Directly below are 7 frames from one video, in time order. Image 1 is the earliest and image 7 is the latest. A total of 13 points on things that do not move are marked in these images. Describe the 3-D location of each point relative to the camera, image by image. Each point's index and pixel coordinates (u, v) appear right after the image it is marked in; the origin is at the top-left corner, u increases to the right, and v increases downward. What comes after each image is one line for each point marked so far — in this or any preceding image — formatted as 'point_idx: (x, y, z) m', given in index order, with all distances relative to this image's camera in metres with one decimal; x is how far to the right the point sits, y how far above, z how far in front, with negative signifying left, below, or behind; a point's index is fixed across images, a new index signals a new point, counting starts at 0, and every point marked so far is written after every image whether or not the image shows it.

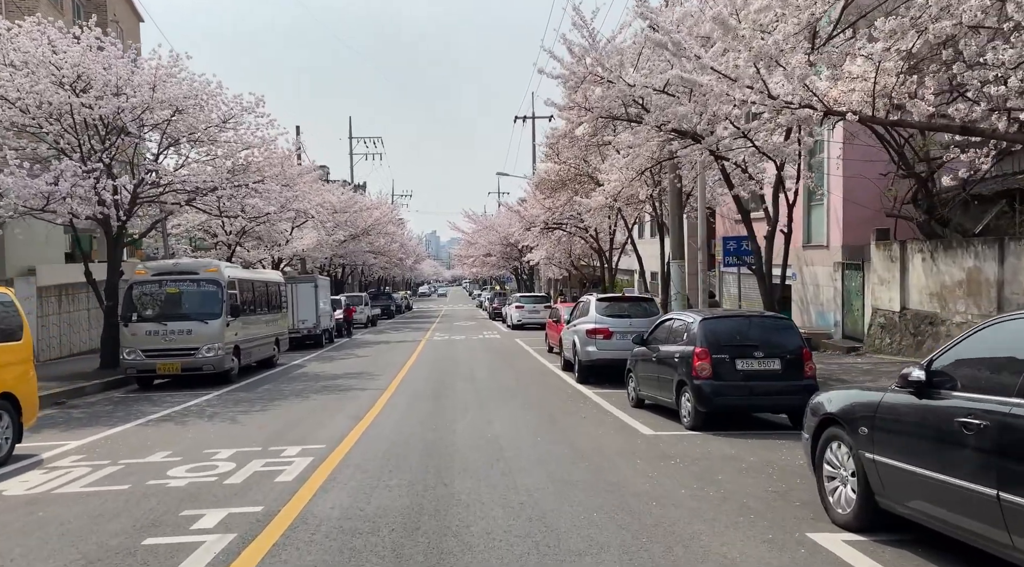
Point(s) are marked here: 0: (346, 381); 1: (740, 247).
0: (-3.6, -2.1, +19.4) m
1: (+4.5, +0.7, +17.6) m
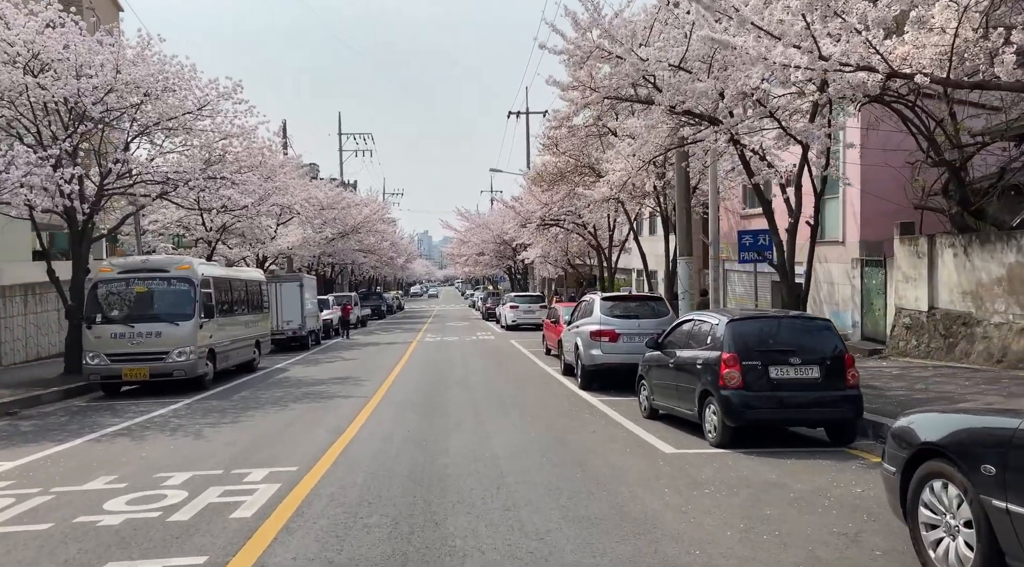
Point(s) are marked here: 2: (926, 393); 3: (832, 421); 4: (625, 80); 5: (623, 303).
0: (-3.7, -2.1, +17.9) m
1: (+4.4, +0.8, +16.2) m
2: (+5.7, -1.5, +12.4) m
3: (+3.5, -1.5, +9.7) m
4: (+1.7, +3.0, +13.3) m
5: (+2.0, -0.4, +16.3) m
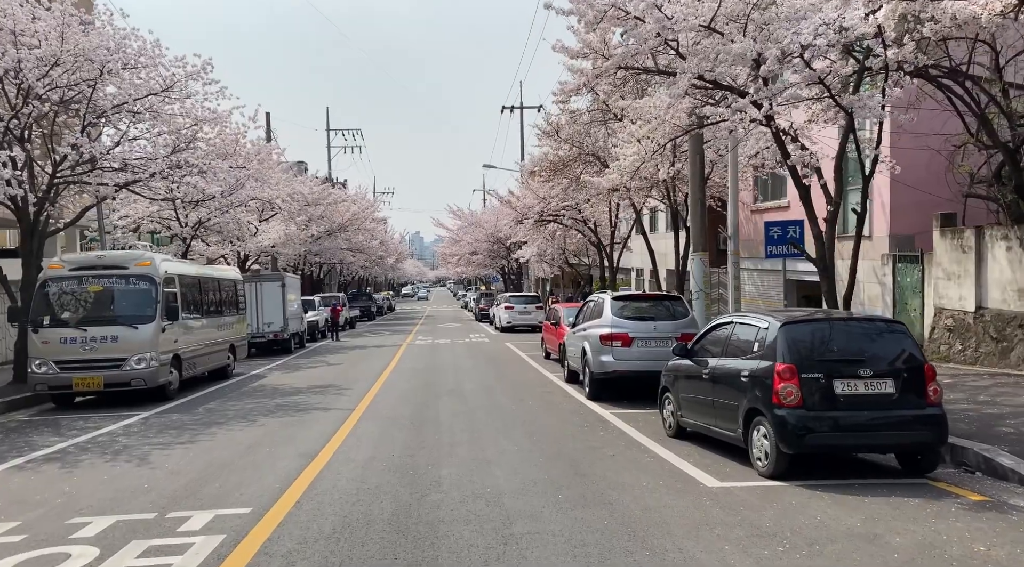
0: (-3.7, -2.1, +16.1) m
1: (+4.4, +0.8, +14.5) m
2: (+5.8, -1.5, +10.7) m
3: (+3.5, -1.4, +7.9) m
4: (+1.7, +3.1, +11.6) m
5: (+2.0, -0.3, +14.5) m
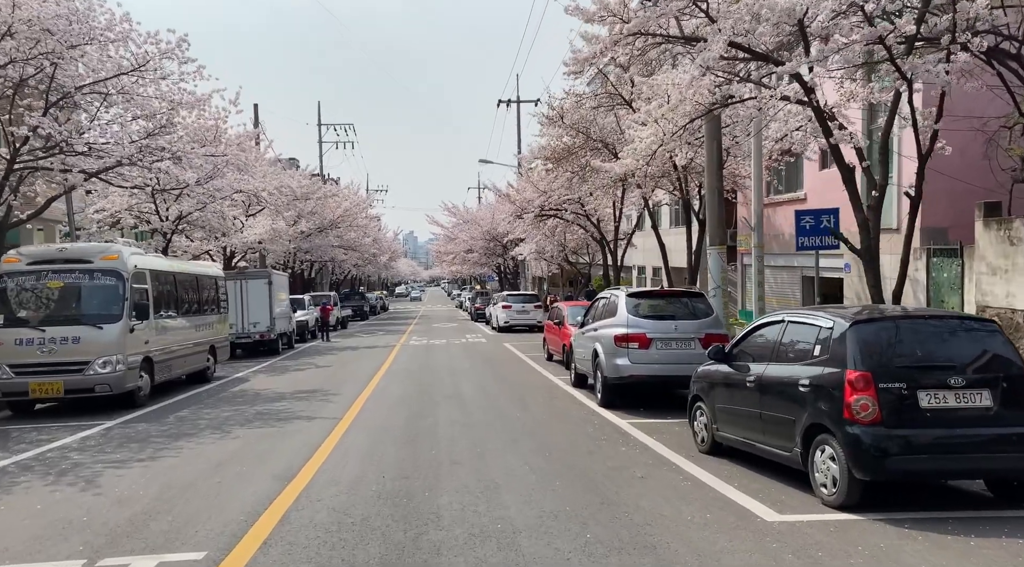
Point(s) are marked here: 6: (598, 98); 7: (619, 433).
0: (-3.6, -2.0, +14.7) m
1: (+4.5, +0.9, +13.1) m
2: (+5.9, -1.4, +9.3) m
3: (+3.6, -1.4, +6.5) m
4: (+1.8, +3.1, +10.2) m
5: (+2.1, -0.3, +13.1) m
6: (+1.8, +3.8, +18.5) m
7: (+1.3, -1.8, +10.8) m
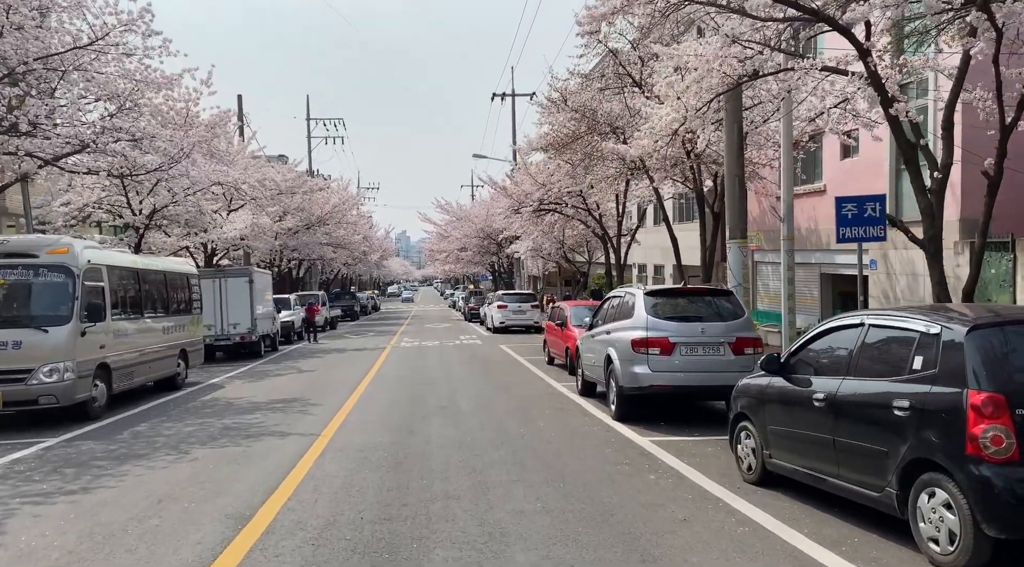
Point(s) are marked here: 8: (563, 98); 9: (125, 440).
0: (-3.6, -2.0, +13.0) m
1: (+4.5, +0.9, +11.5) m
2: (+5.9, -1.3, +7.7) m
3: (+3.7, -1.3, +4.9) m
4: (+1.8, +3.2, +8.6) m
5: (+2.1, -0.2, +11.5) m
6: (+1.8, +3.8, +16.9) m
7: (+1.3, -1.7, +9.2) m
8: (+1.0, +3.7, +18.1) m
9: (-4.8, -1.9, +11.1) m
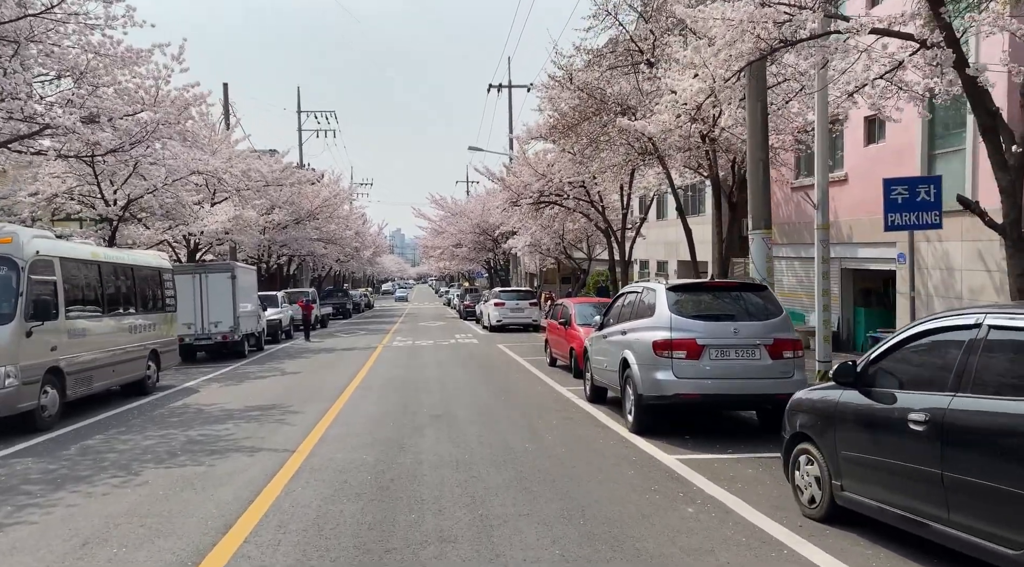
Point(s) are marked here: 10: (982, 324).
0: (-3.6, -1.9, +11.6) m
1: (+4.5, +1.0, +10.1) m
2: (+6.0, -1.3, +6.3) m
3: (+3.8, -1.3, +3.5) m
4: (+1.9, +3.3, +7.1) m
5: (+2.1, -0.1, +10.1) m
6: (+1.8, +3.9, +15.4) m
7: (+1.4, -1.7, +7.7) m
8: (+1.0, +3.8, +16.6) m
9: (-4.7, -1.9, +9.6) m
10: (+2.6, -0.2, +5.0) m
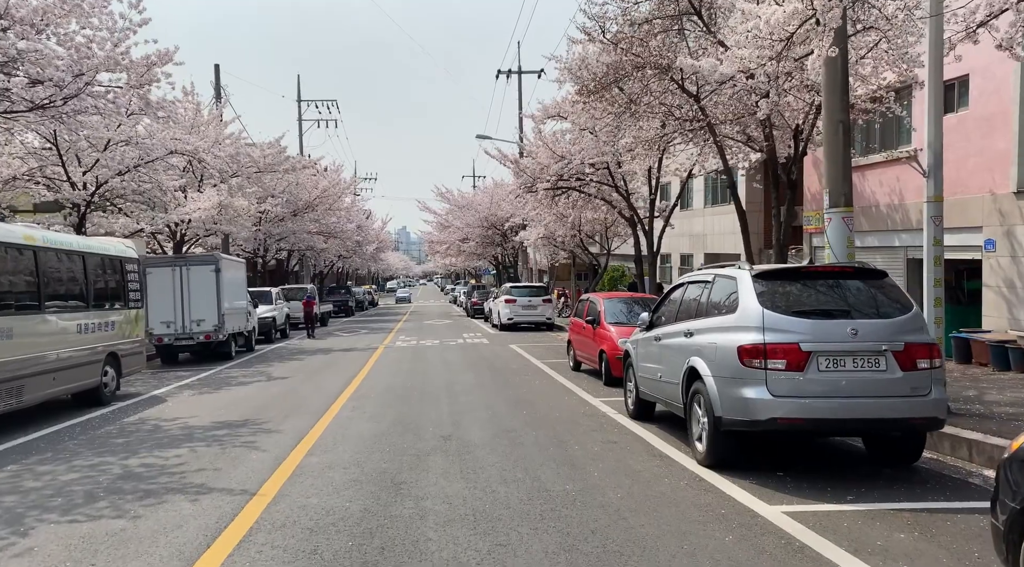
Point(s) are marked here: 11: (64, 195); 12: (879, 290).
0: (-3.3, -1.8, +9.1) m
1: (+4.8, +1.1, +7.6) m
2: (+6.3, -1.2, +3.8) m
3: (+4.0, -1.2, +1.0) m
4: (+2.2, +3.4, +4.6) m
5: (+2.4, 0.0, +7.6) m
6: (+2.1, +4.1, +12.9) m
7: (+1.7, -1.6, +5.2) m
8: (+1.4, +4.0, +14.1) m
9: (-4.5, -1.7, +7.2) m
10: (+2.8, -0.1, +2.4) m
11: (-9.5, +1.9, +19.0) m
12: (+3.1, -0.1, +7.6) m
